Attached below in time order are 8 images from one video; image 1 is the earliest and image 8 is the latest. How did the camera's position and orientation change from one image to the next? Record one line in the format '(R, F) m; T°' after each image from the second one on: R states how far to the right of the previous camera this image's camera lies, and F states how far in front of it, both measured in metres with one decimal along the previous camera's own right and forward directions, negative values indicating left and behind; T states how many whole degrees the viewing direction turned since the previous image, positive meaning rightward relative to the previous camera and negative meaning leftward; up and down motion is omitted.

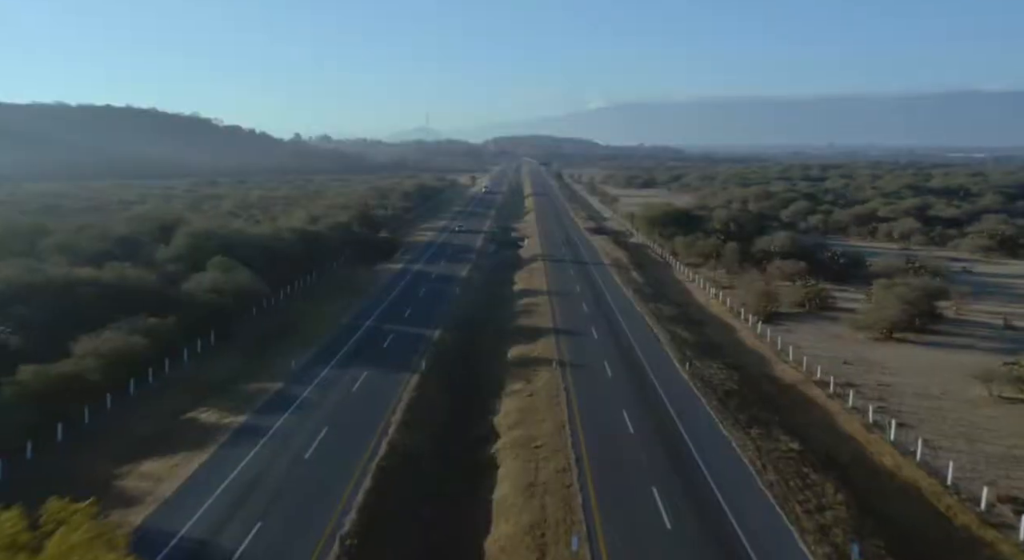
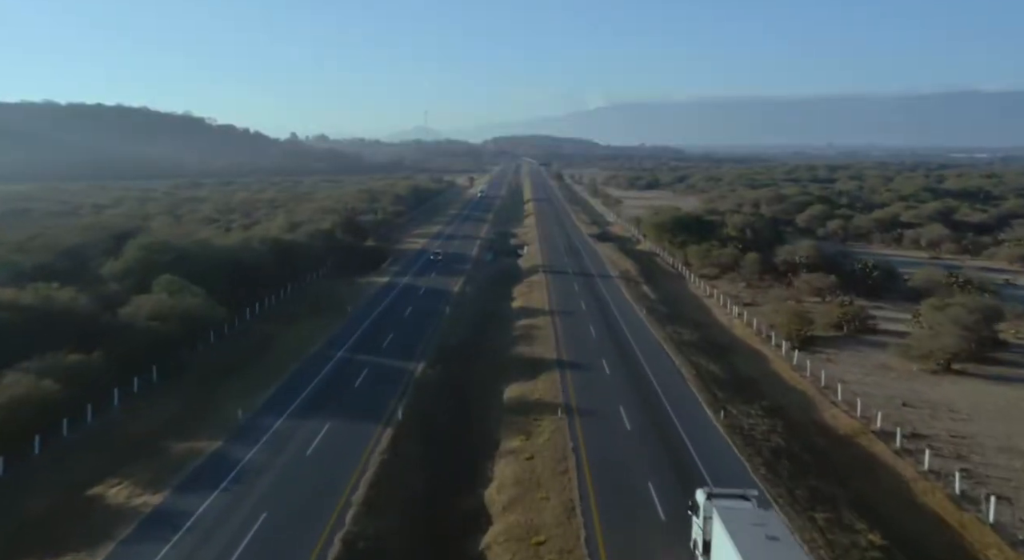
(+0.1, +7.3) m; 0°
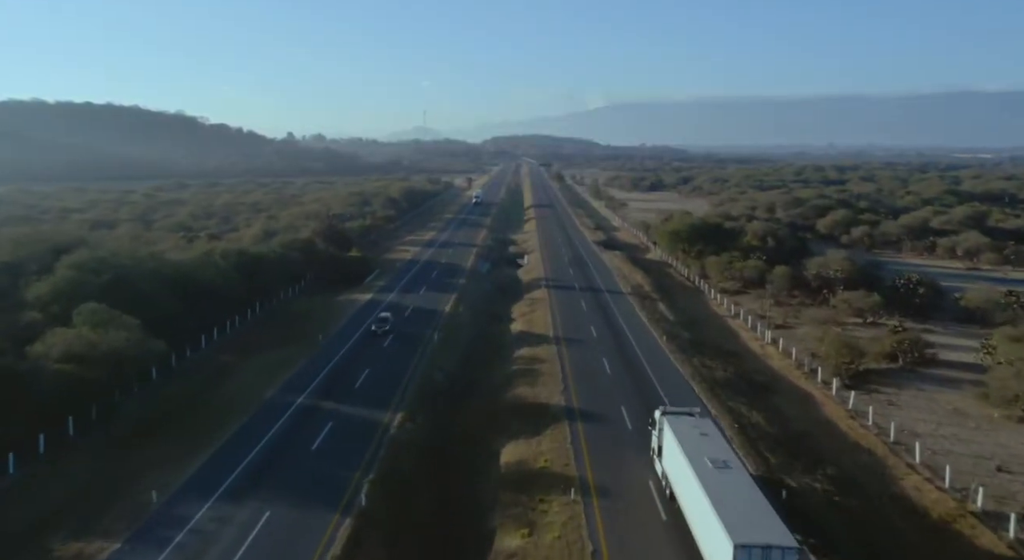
(0.0, +7.7) m; 0°
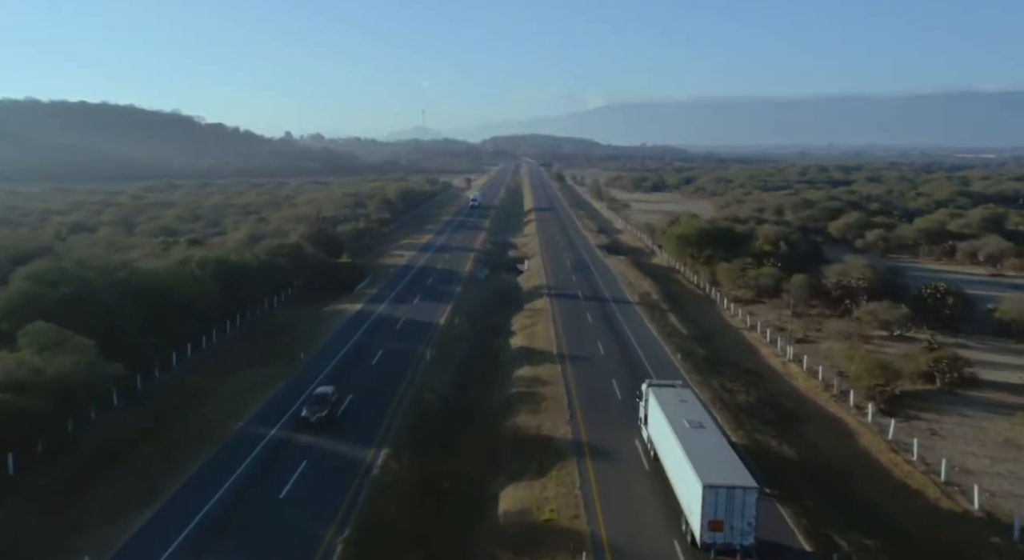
(0.0, +4.0) m; 0°
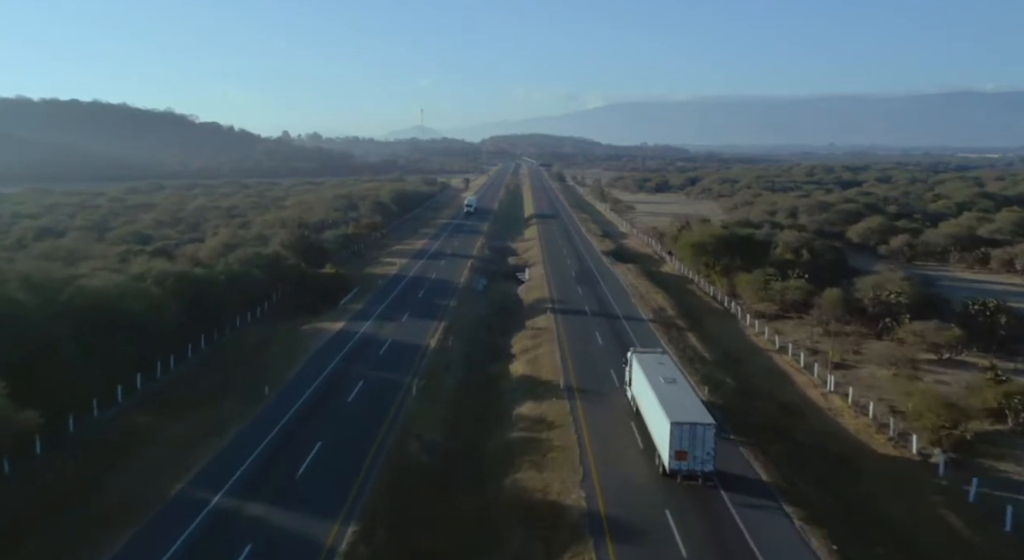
(0.0, +6.0) m; 0°
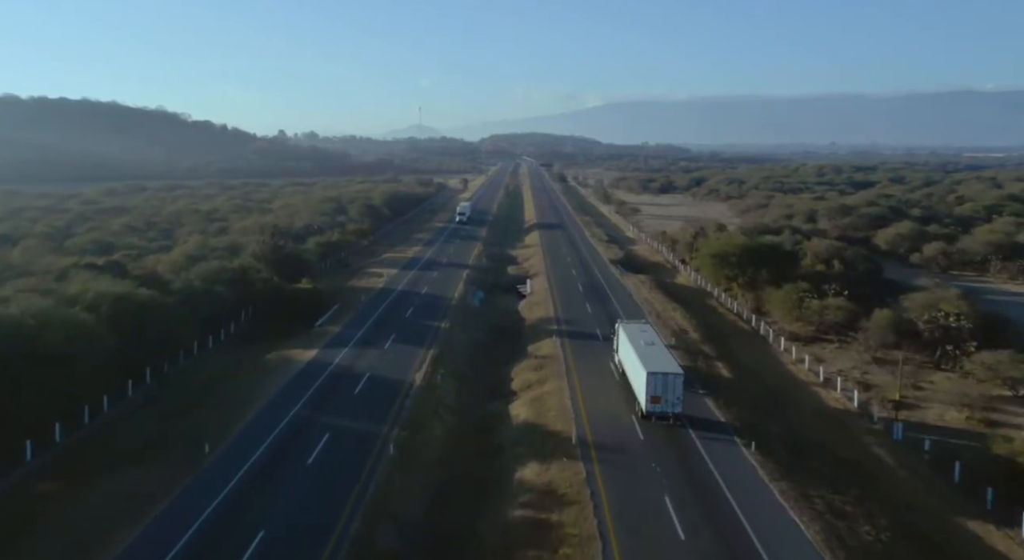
(0.0, +7.1) m; 0°
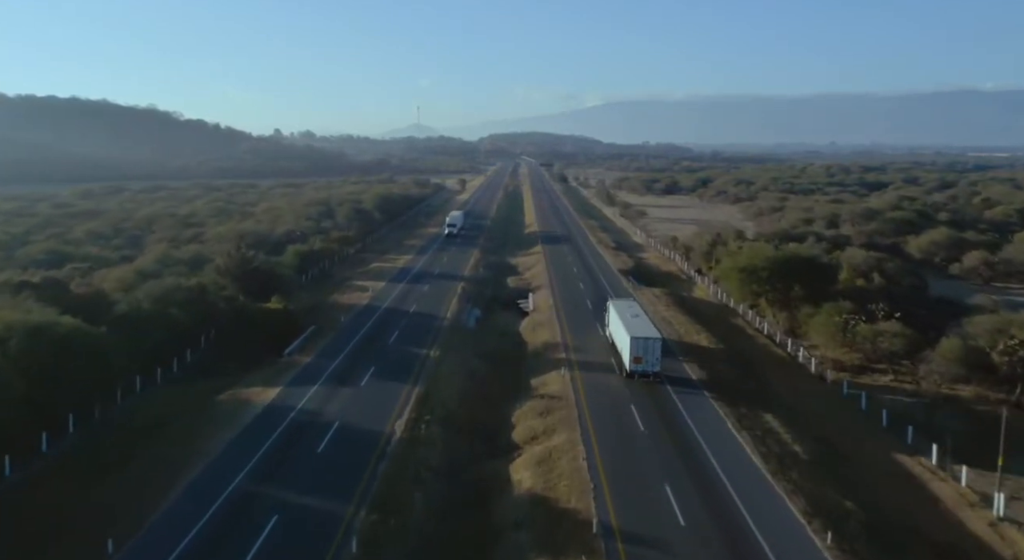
(-0.1, +7.1) m; 0°
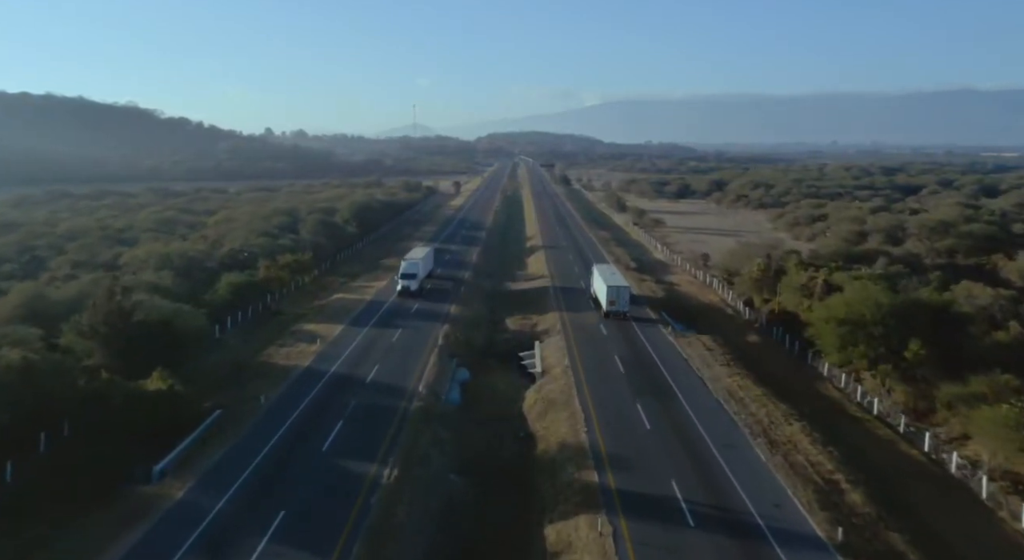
(-0.1, +16.0) m; 0°
